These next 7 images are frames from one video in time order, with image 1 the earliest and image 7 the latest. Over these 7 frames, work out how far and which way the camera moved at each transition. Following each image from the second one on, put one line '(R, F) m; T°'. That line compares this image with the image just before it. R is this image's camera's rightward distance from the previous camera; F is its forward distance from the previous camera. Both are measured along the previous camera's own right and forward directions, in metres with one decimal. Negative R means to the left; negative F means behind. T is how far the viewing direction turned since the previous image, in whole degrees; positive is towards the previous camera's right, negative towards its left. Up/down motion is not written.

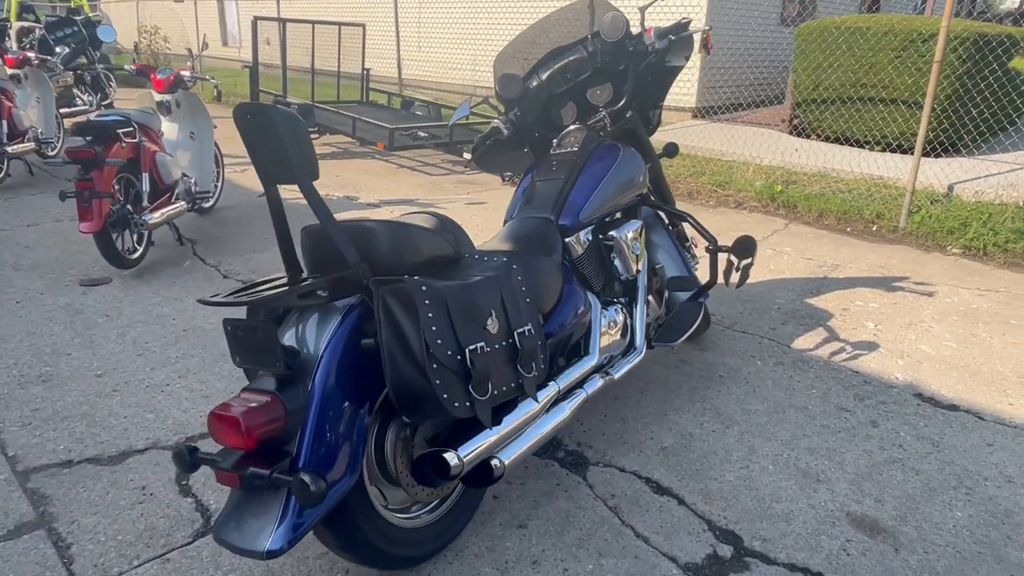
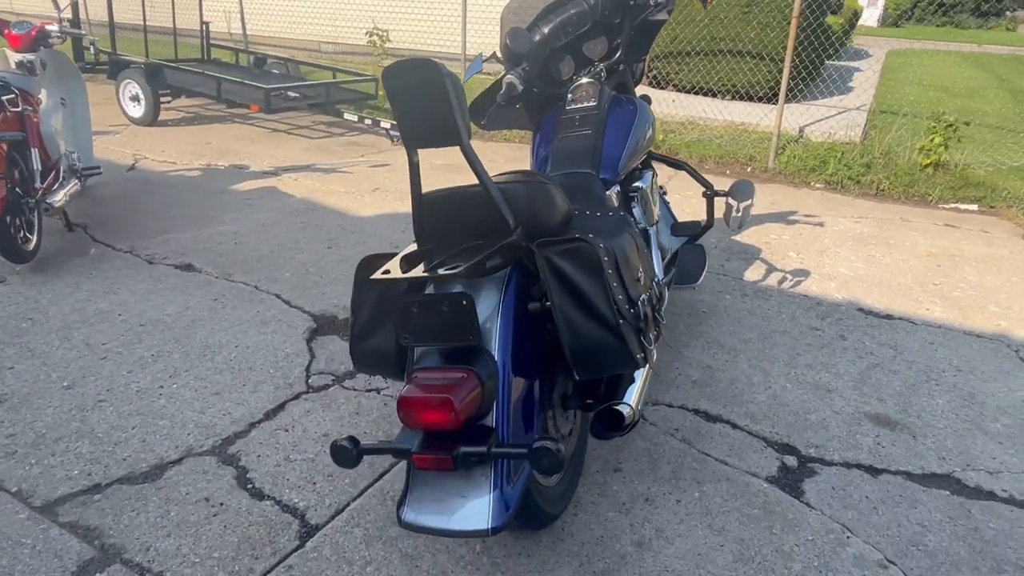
(-1.0, +0.1) m; +15°
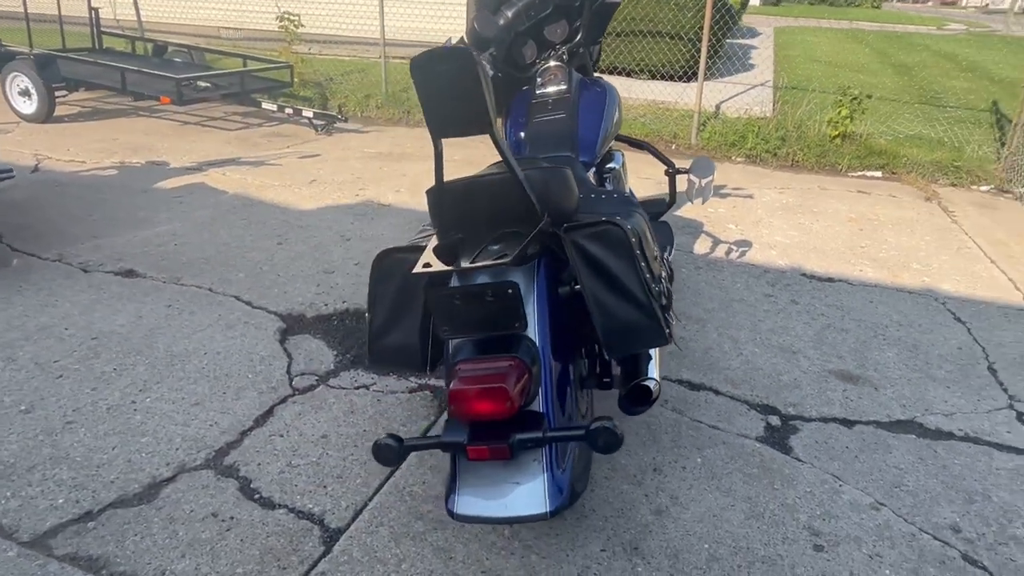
(-0.3, 0.0) m; +8°
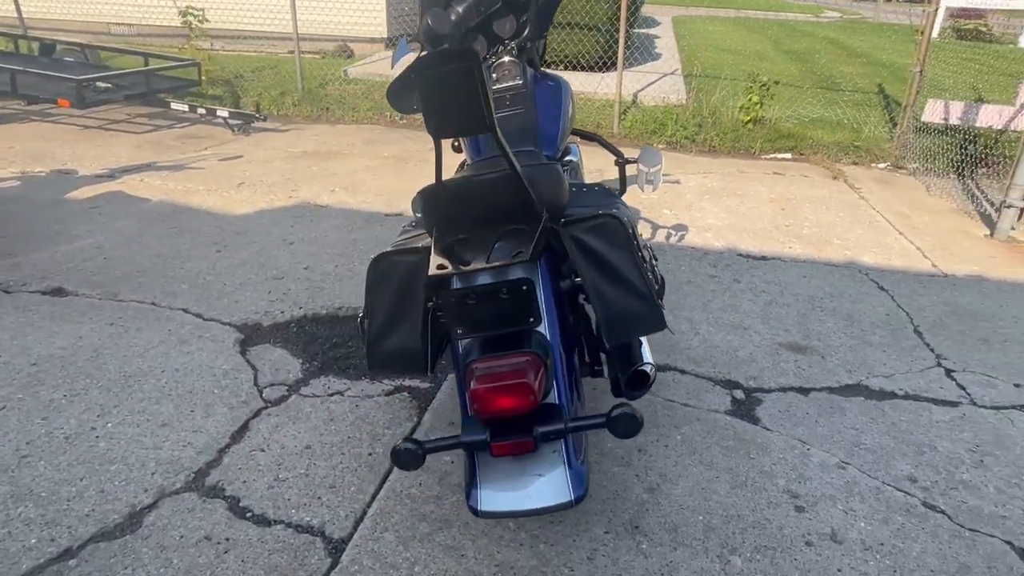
(-0.3, 0.0) m; +7°
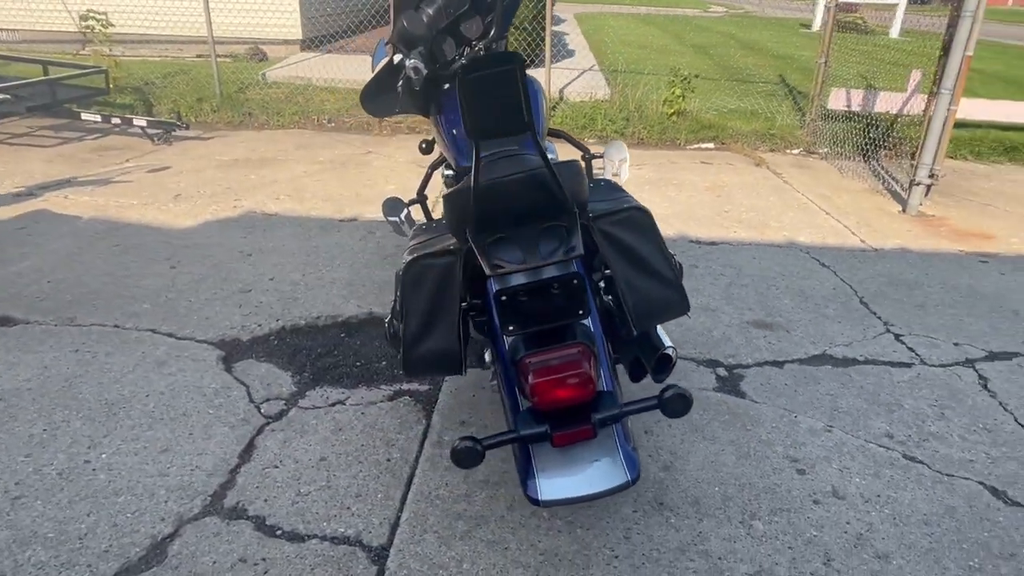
(-0.4, 0.0) m; +7°
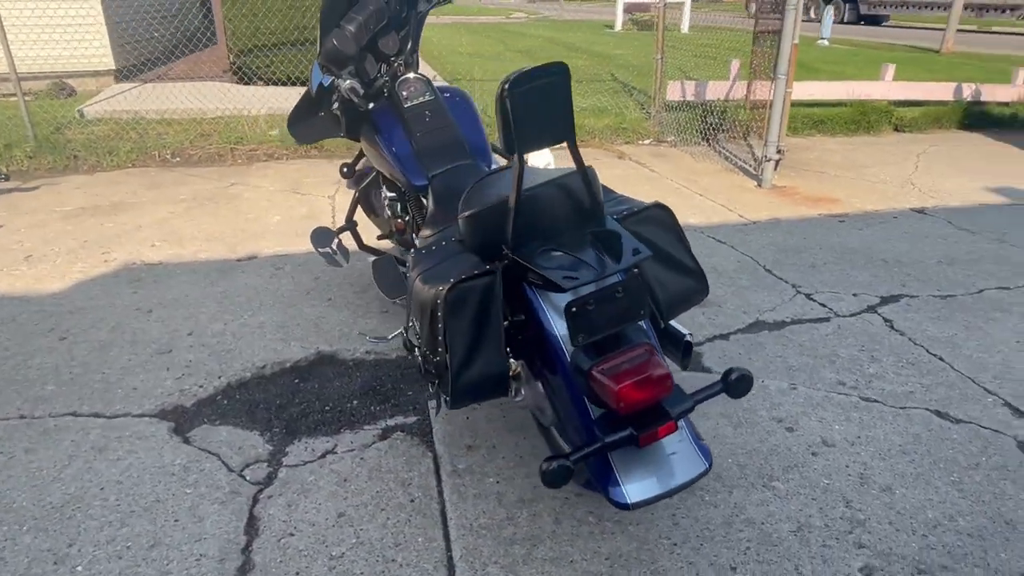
(-0.6, +0.1) m; +14°
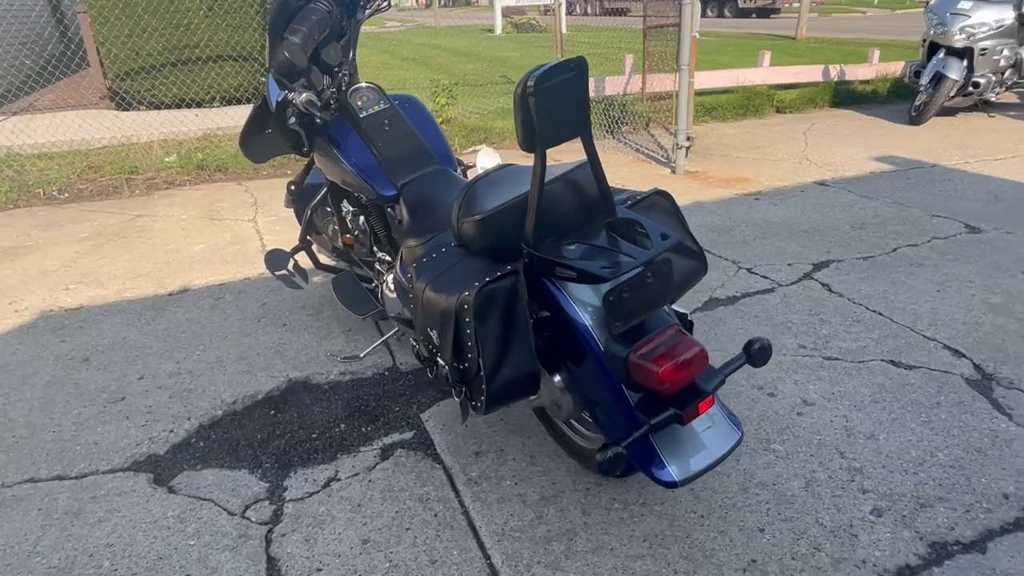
(-0.4, 0.0) m; +9°
